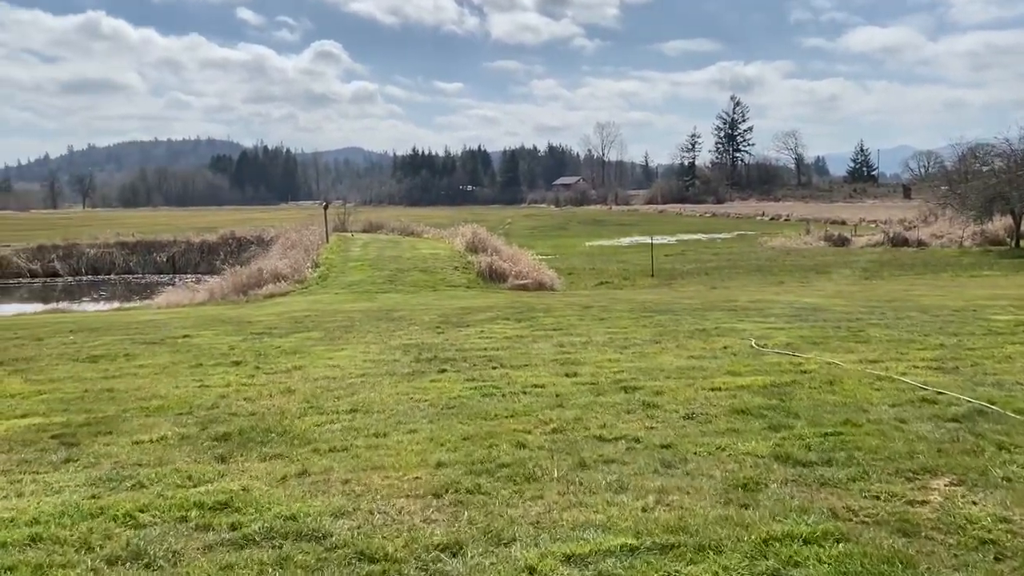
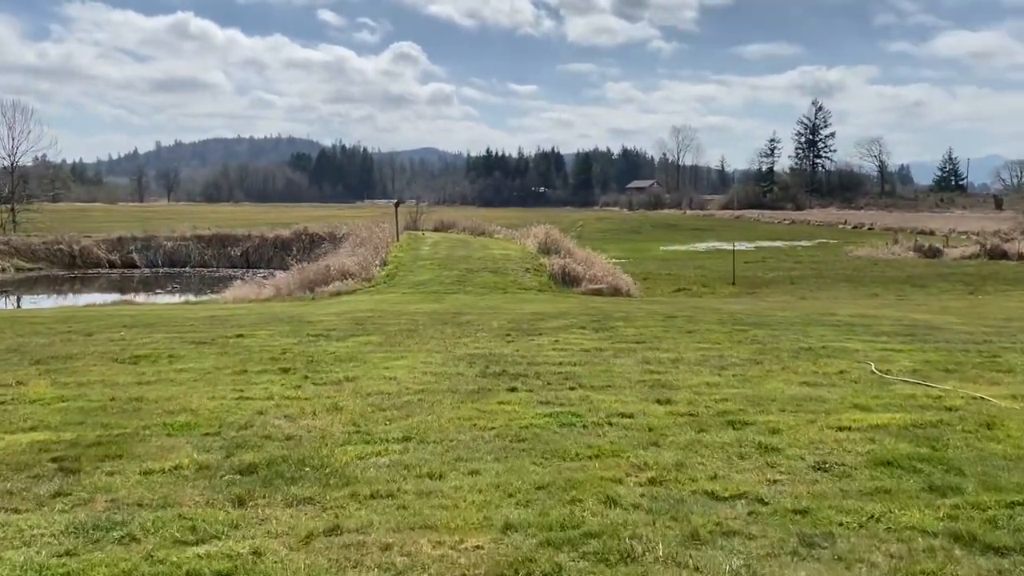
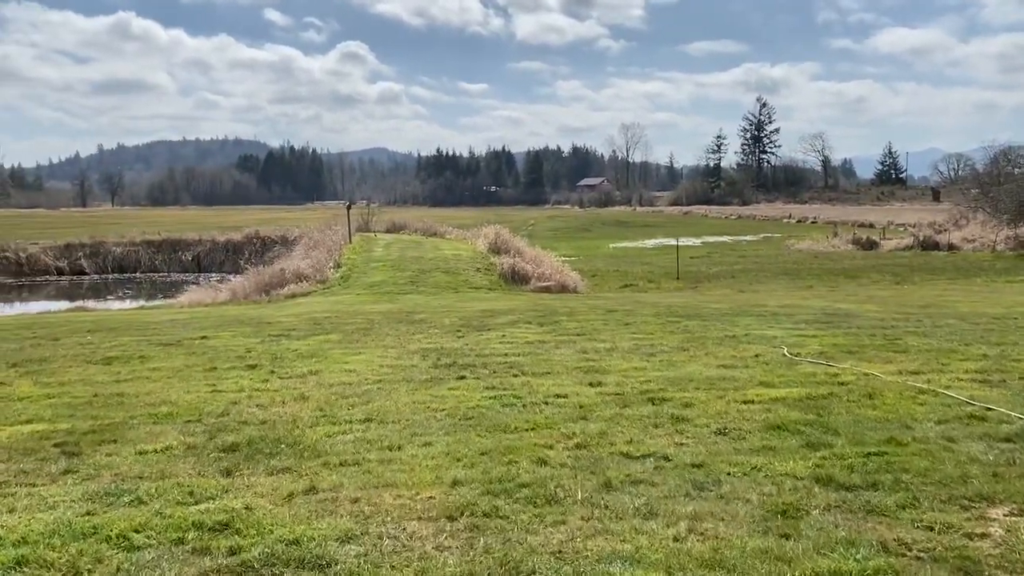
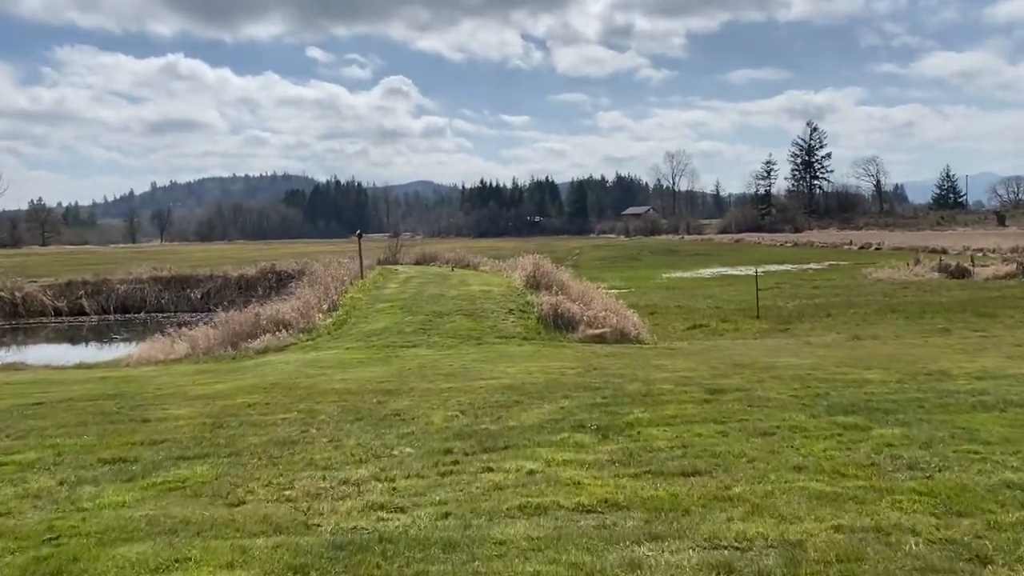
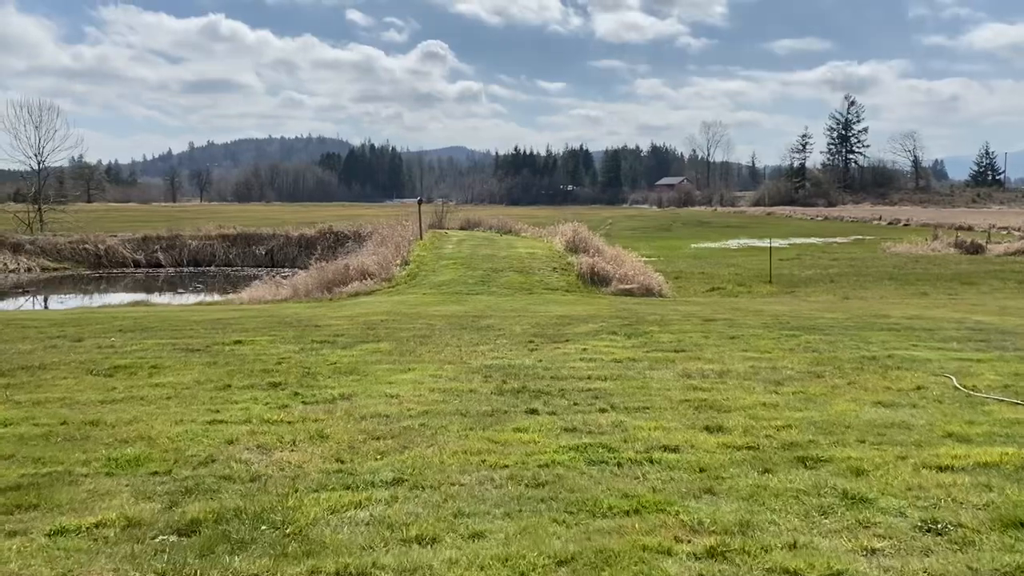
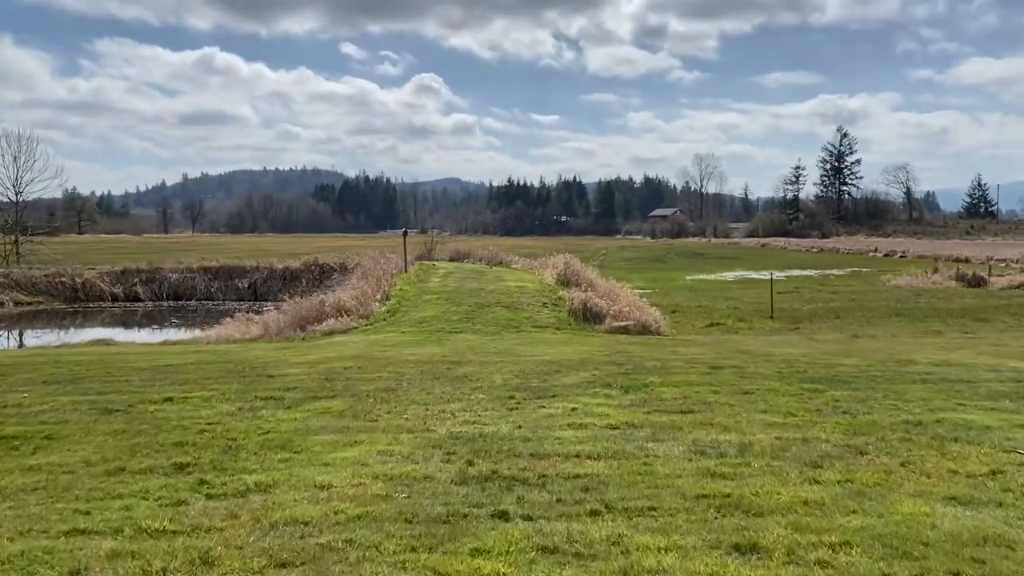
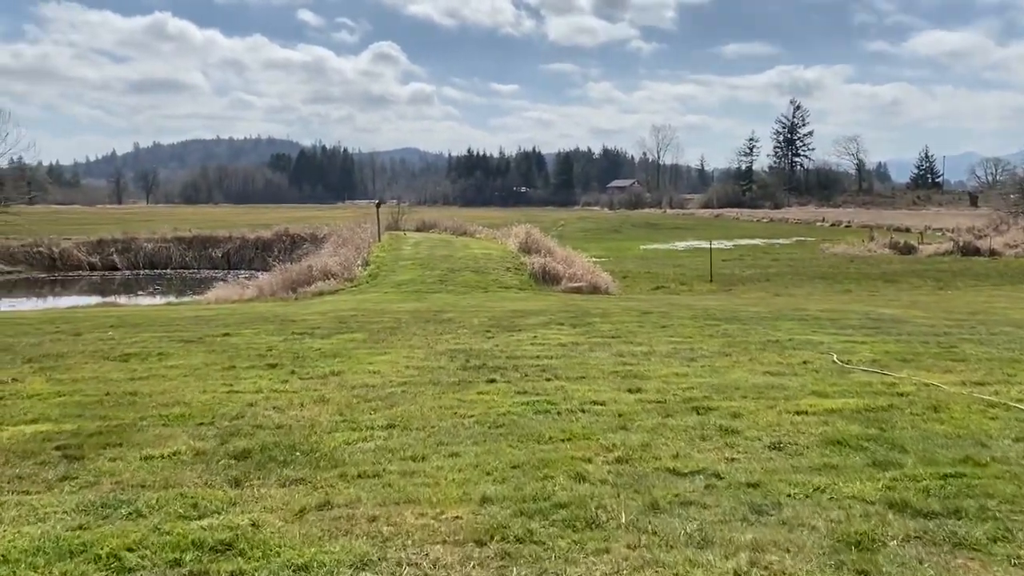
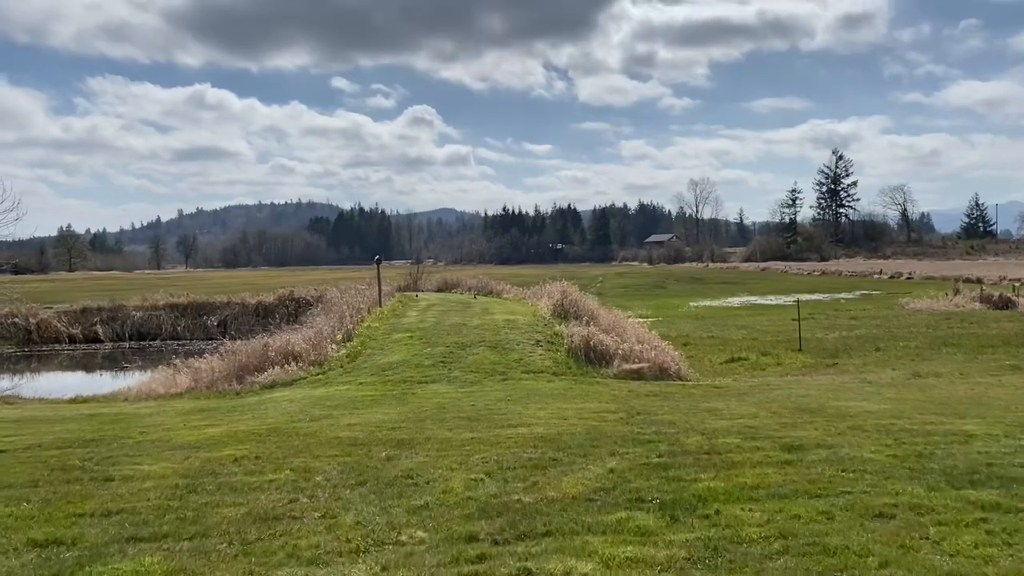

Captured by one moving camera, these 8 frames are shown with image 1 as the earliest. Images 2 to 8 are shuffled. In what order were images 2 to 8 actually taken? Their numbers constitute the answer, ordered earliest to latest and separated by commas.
3, 7, 2, 5, 6, 4, 8
